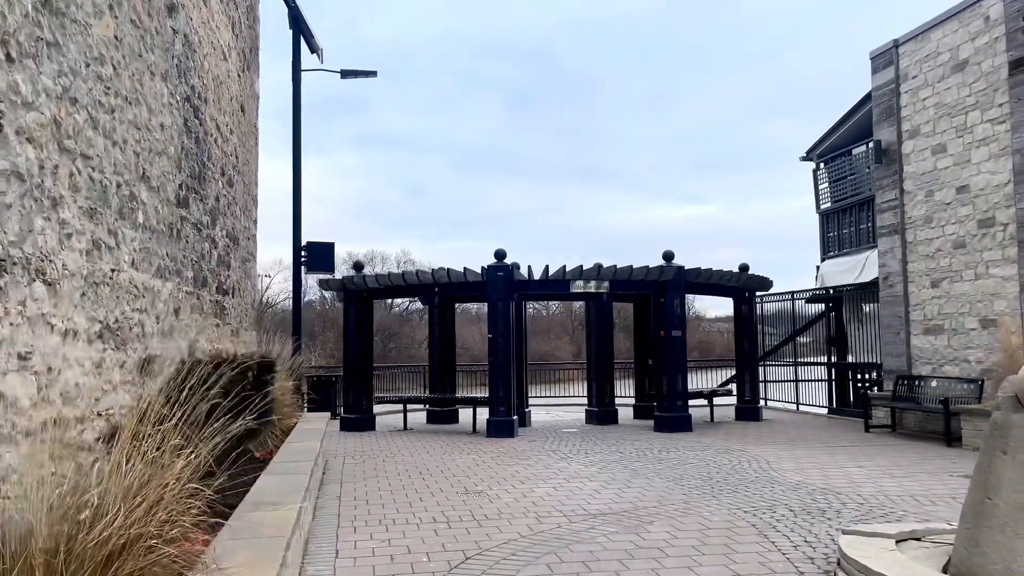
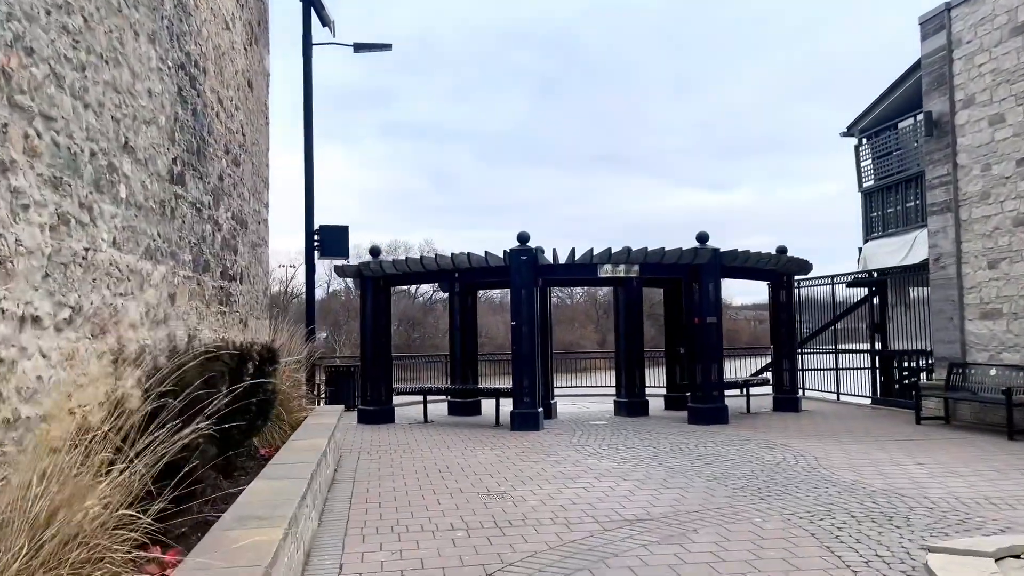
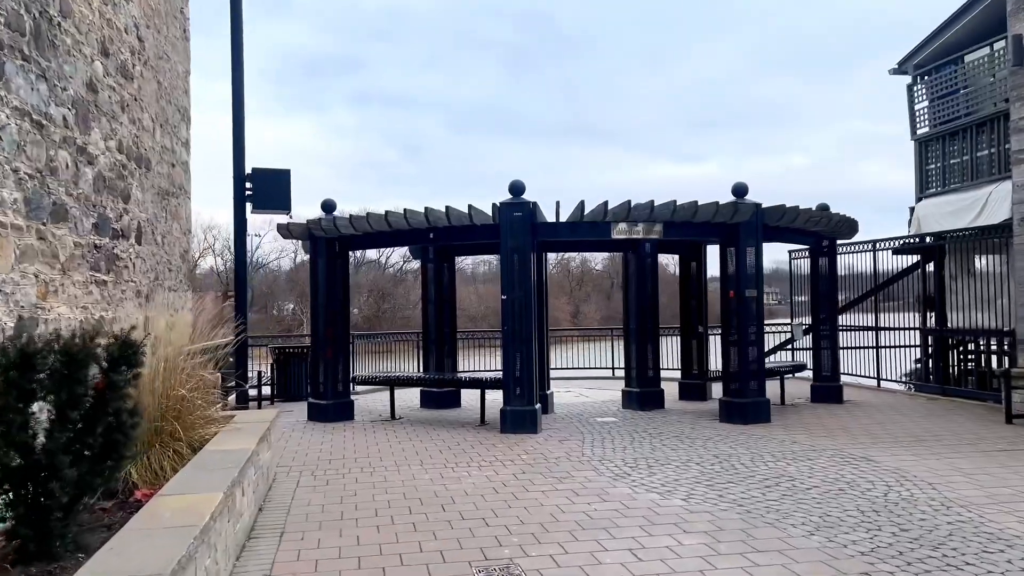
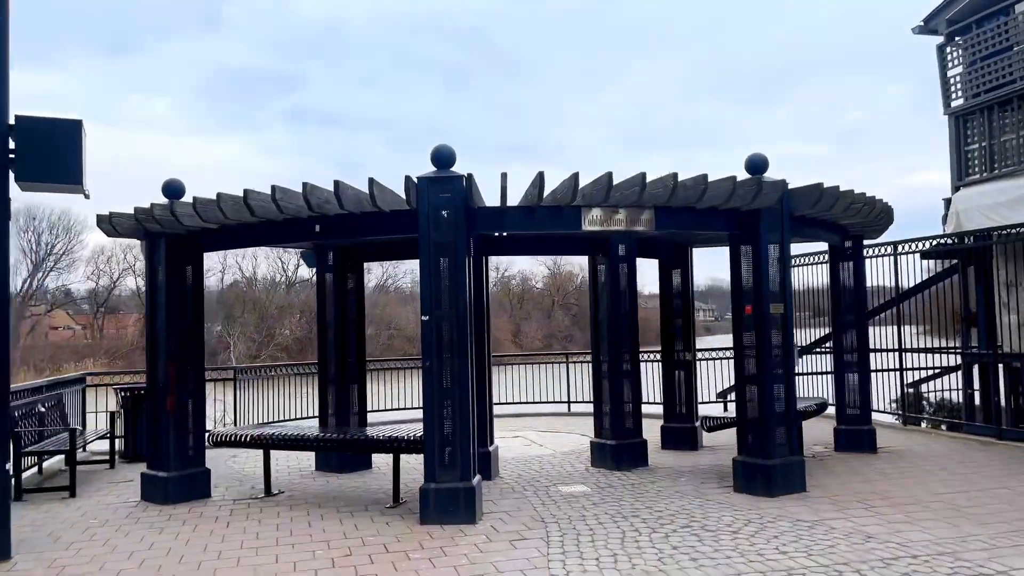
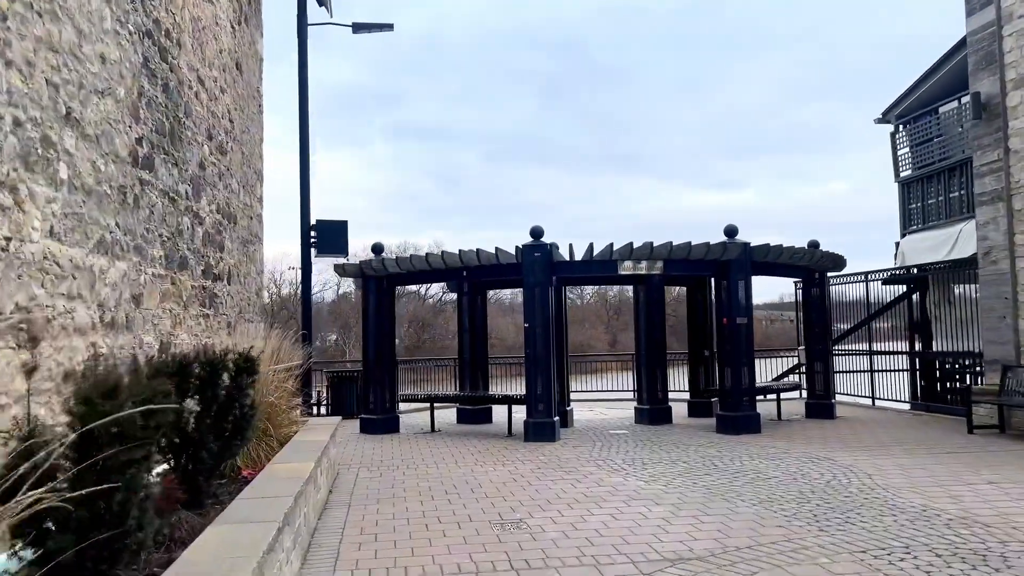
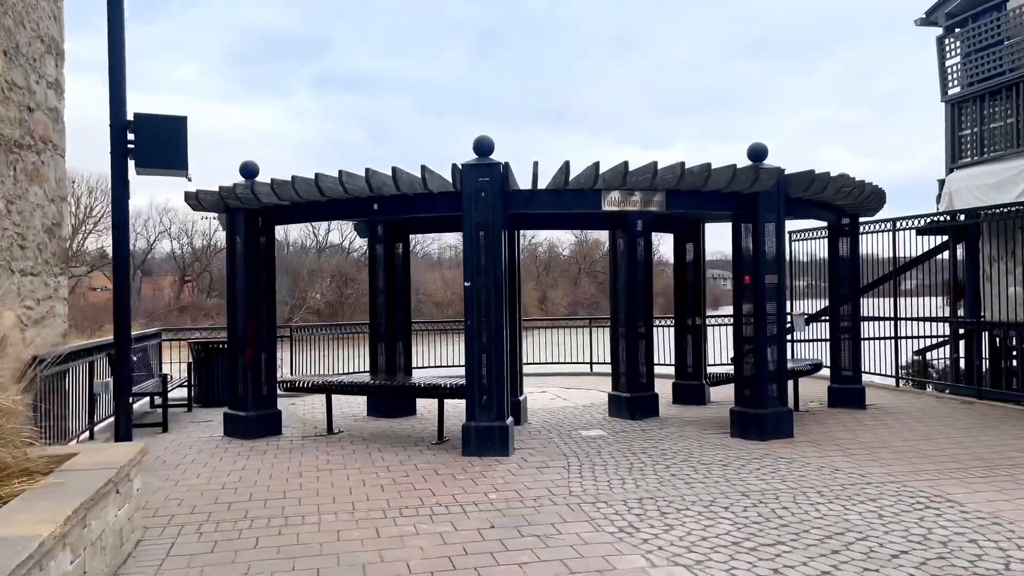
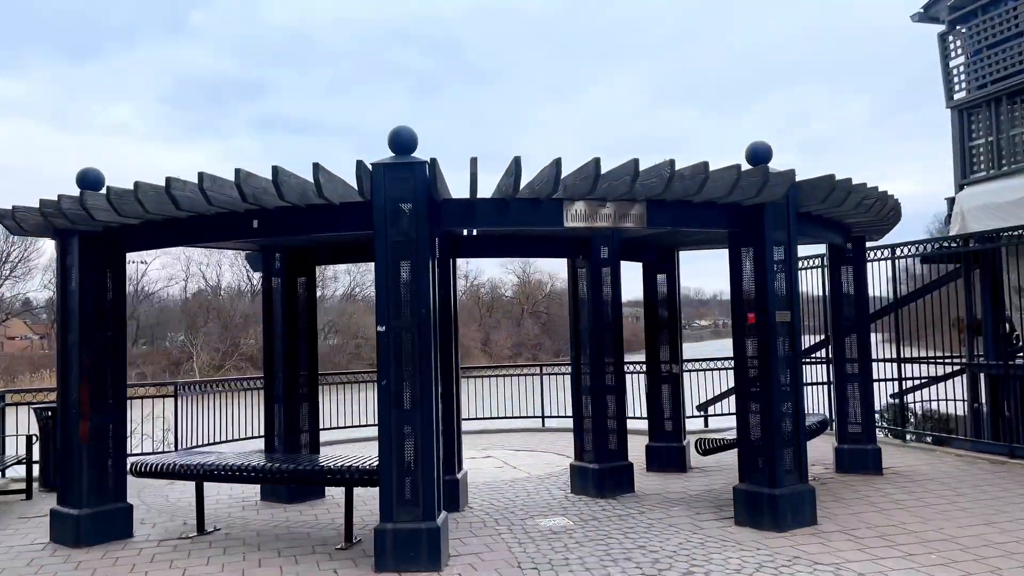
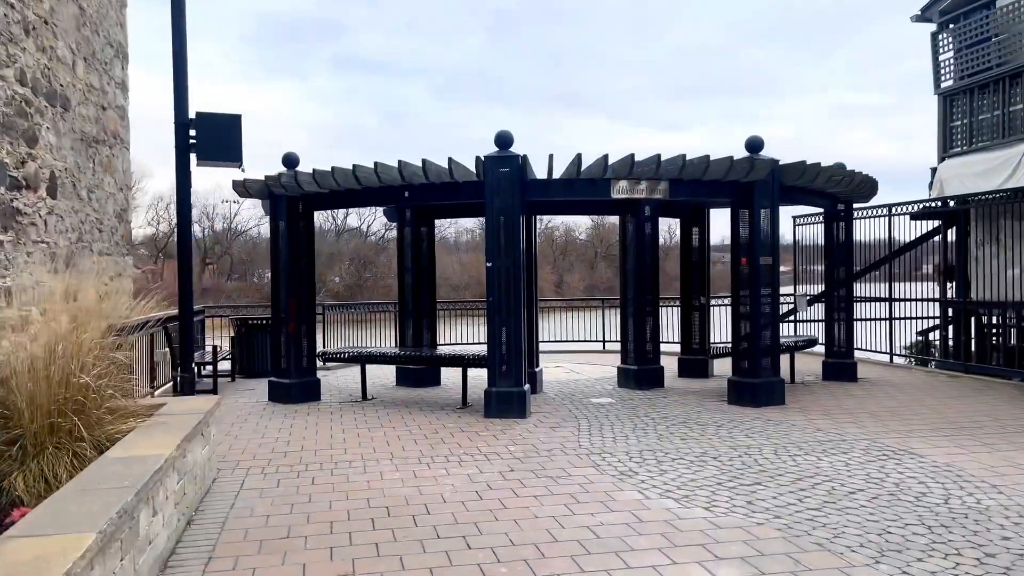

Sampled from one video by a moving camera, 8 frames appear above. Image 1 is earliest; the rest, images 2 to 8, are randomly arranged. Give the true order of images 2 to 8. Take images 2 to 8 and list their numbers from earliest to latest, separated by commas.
2, 5, 3, 8, 6, 4, 7
